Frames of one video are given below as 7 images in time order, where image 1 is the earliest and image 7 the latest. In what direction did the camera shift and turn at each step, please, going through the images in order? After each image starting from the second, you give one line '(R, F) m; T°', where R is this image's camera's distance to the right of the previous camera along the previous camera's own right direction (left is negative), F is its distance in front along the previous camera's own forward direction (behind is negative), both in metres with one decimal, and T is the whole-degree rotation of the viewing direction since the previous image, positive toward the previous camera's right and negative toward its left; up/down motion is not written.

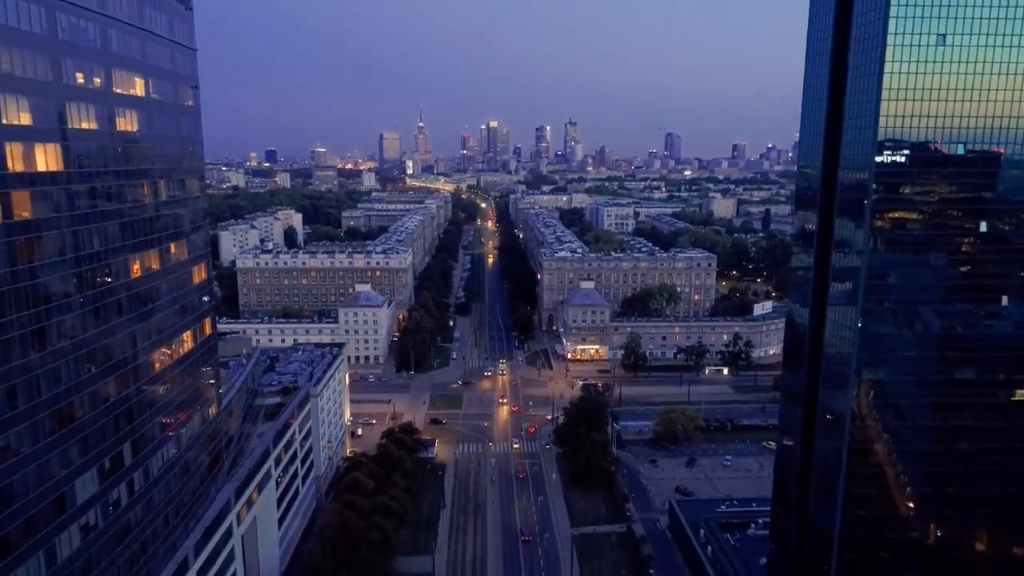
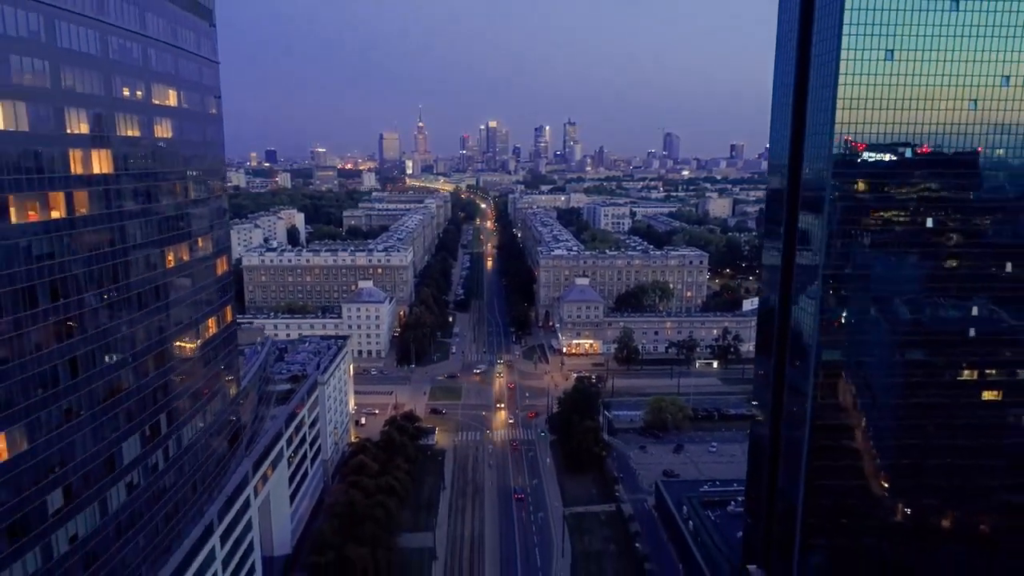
(+0.3, -3.3) m; 0°
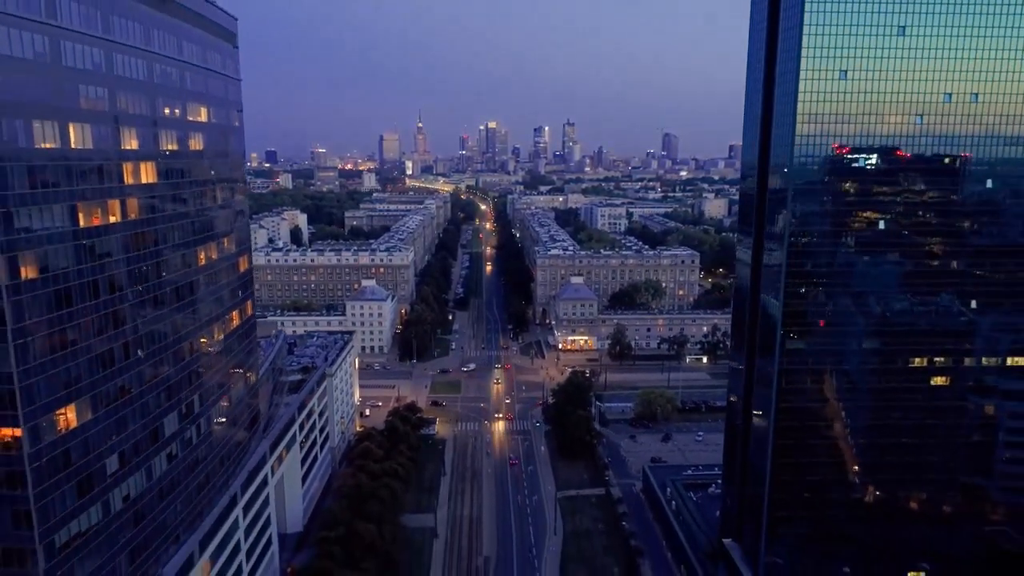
(+0.3, -3.7) m; 0°
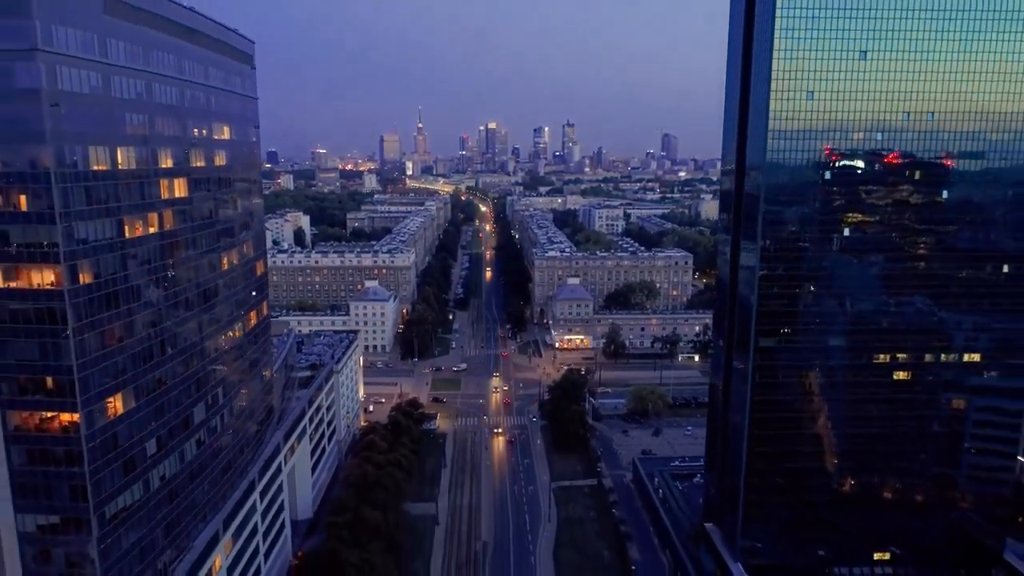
(+0.3, -3.3) m; 0°
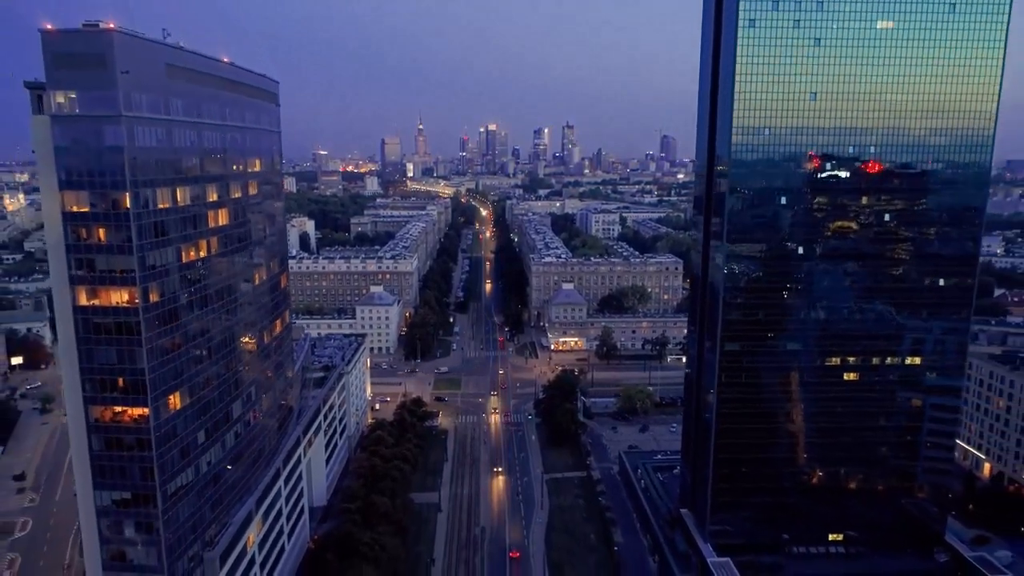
(+0.4, -5.6) m; 0°
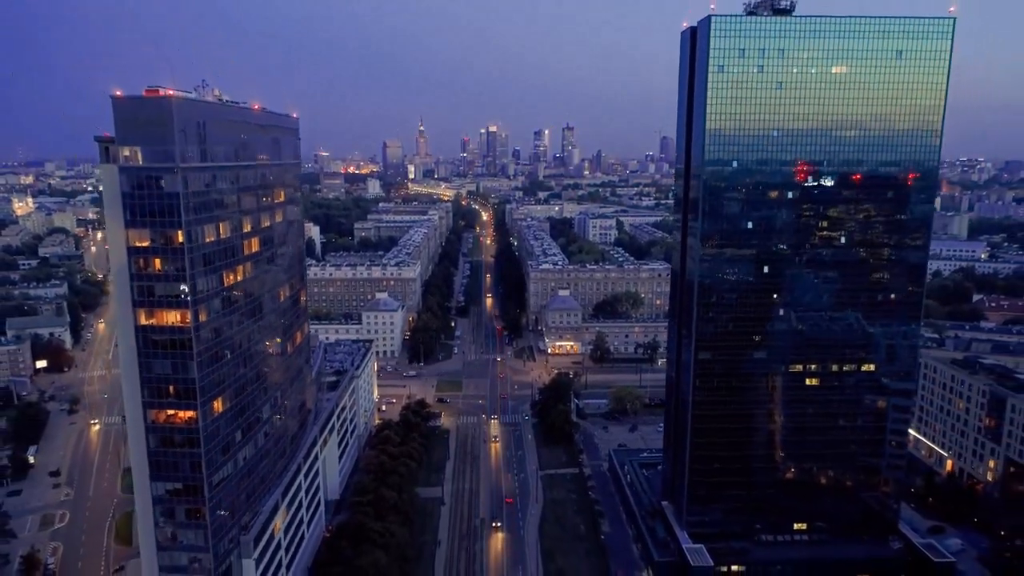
(+0.4, -5.5) m; 0°
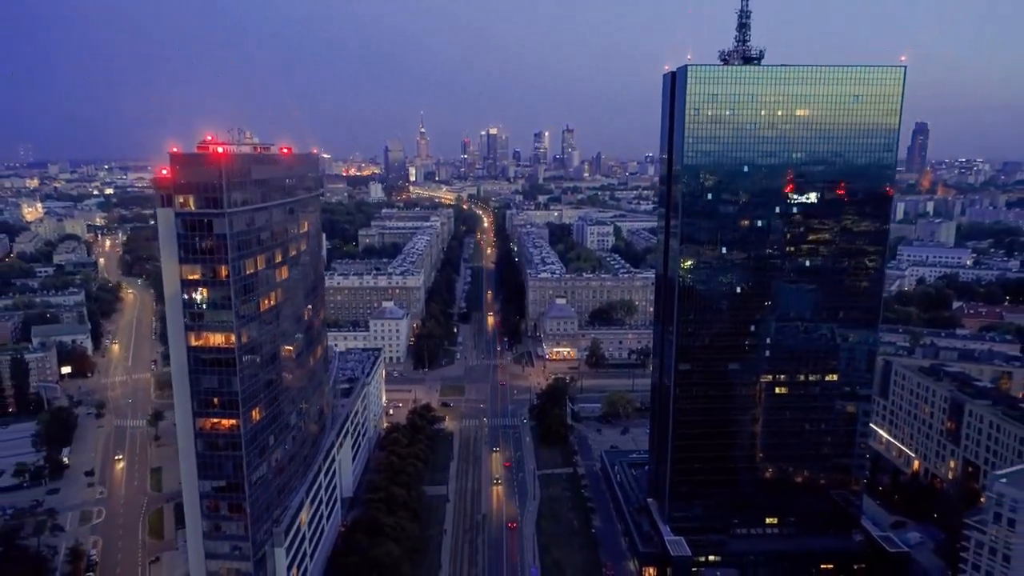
(+0.1, -5.9) m; 0°
